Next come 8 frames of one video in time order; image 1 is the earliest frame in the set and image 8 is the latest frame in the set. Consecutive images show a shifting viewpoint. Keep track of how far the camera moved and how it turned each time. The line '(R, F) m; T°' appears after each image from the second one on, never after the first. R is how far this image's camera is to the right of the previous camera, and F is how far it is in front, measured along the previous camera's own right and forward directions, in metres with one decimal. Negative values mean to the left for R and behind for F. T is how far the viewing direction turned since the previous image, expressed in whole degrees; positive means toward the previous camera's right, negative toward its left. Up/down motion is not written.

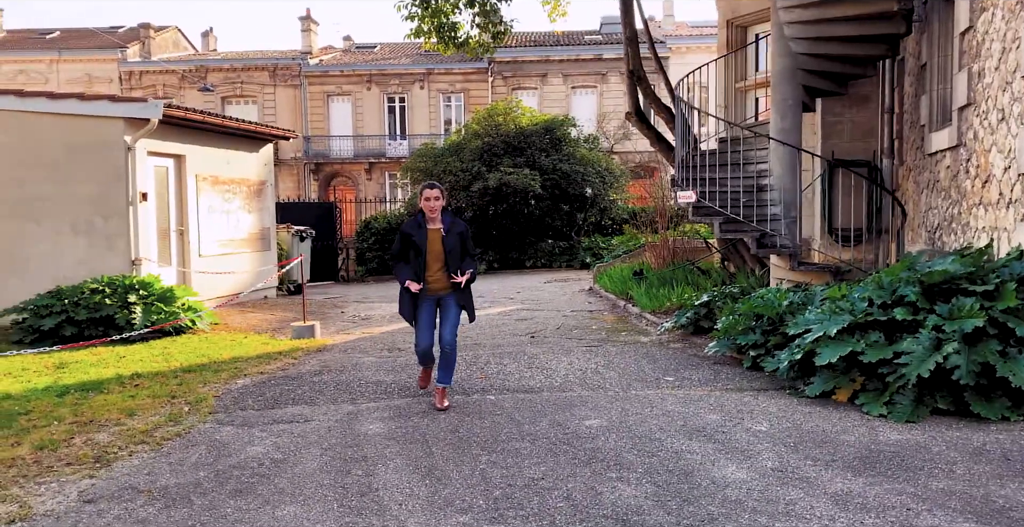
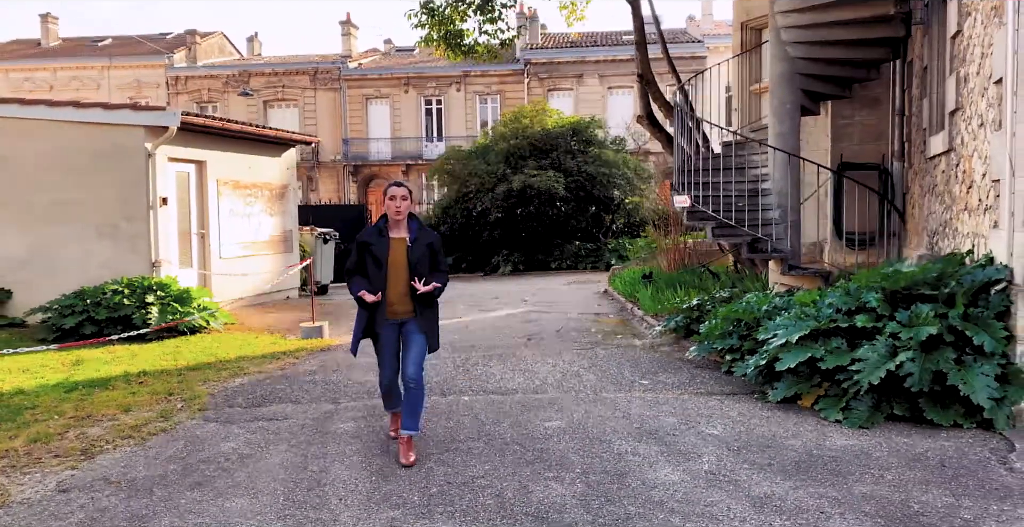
(+0.5, -0.1) m; -3°
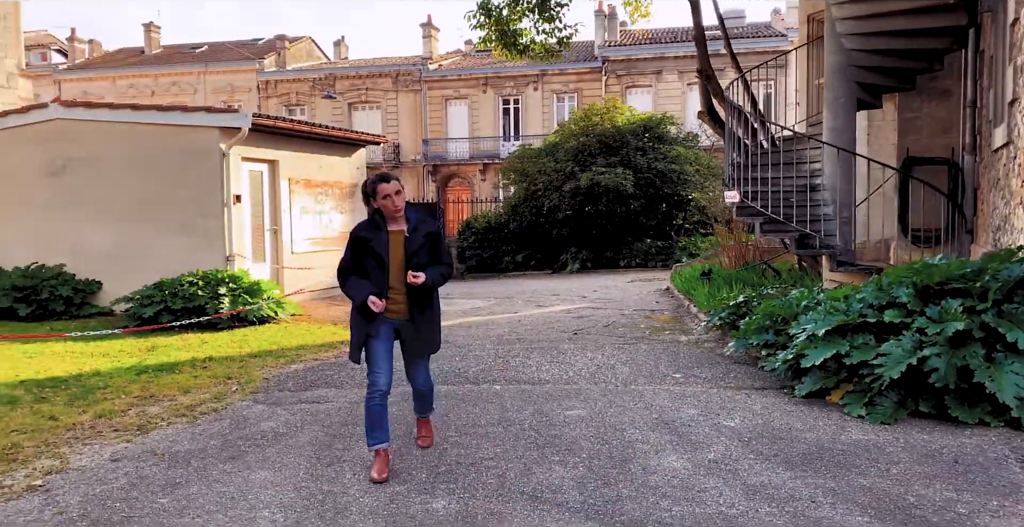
(+0.4, -0.1) m; -6°
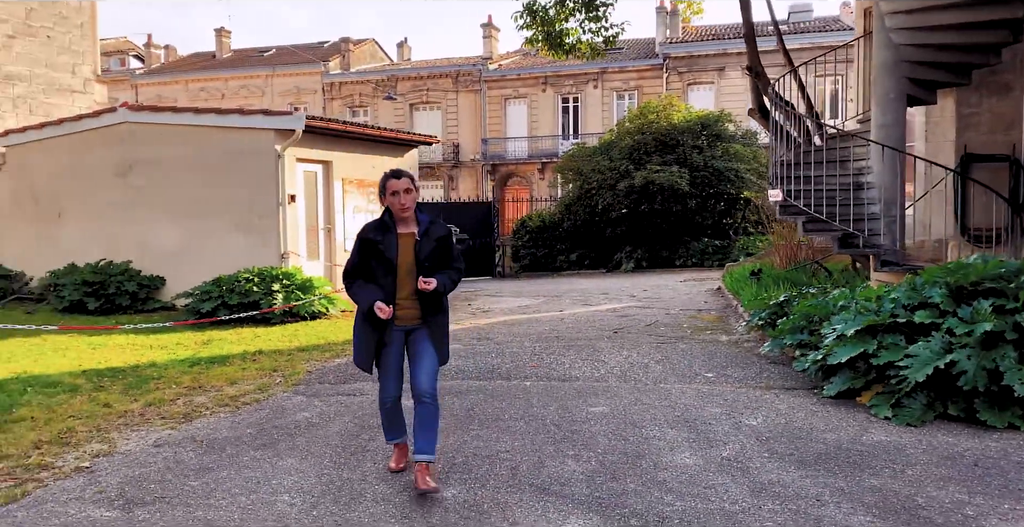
(+0.2, -0.1) m; -4°
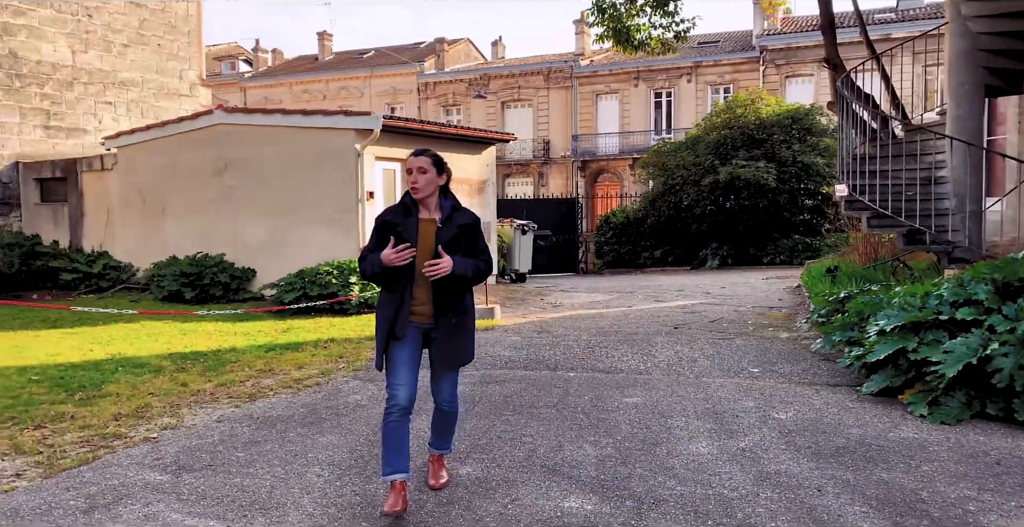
(+0.4, -0.2) m; -7°
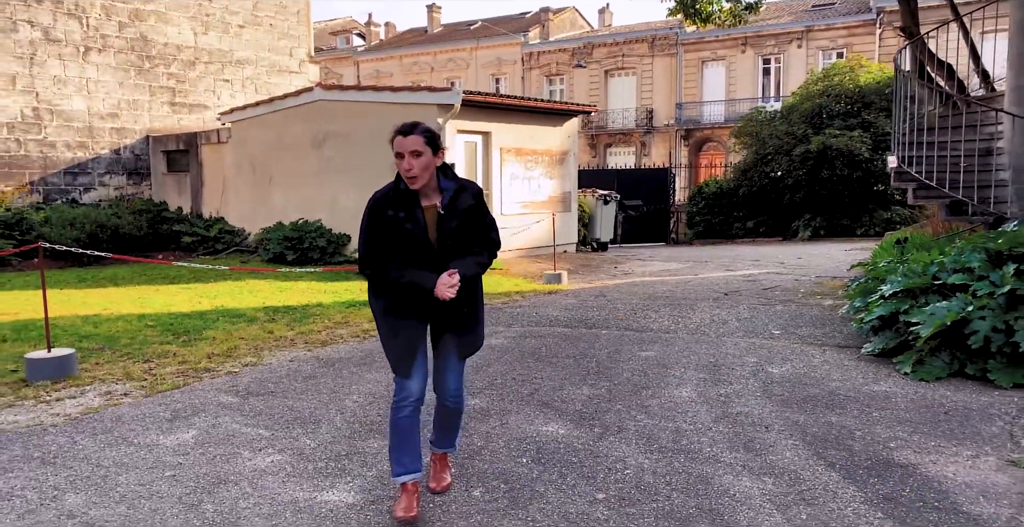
(+0.6, -0.6) m; -8°
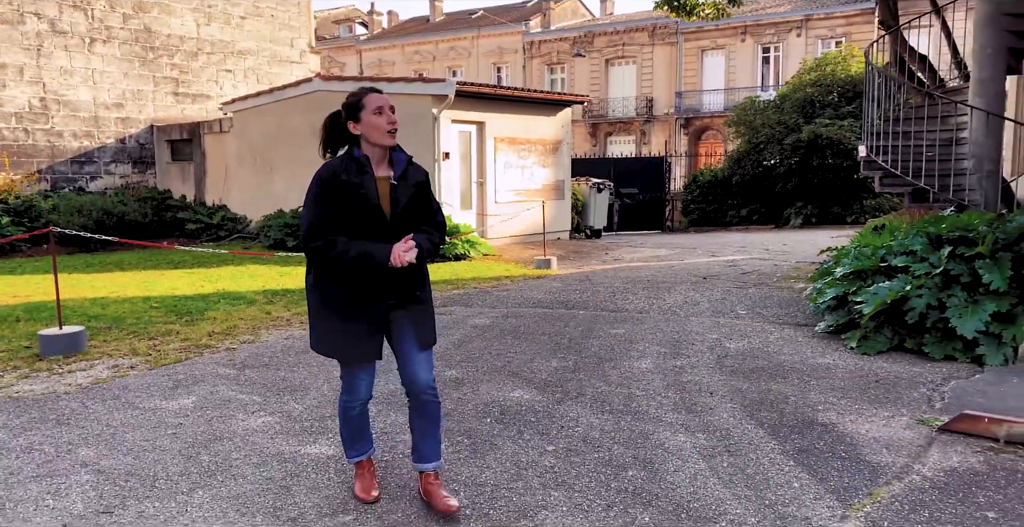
(+0.2, -0.4) m; 0°
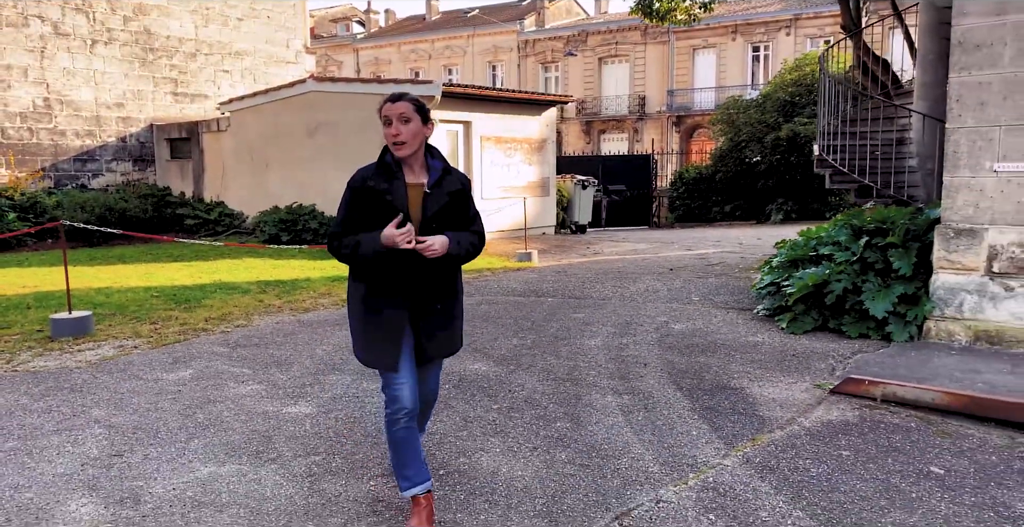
(+0.2, -0.6) m; 0°
